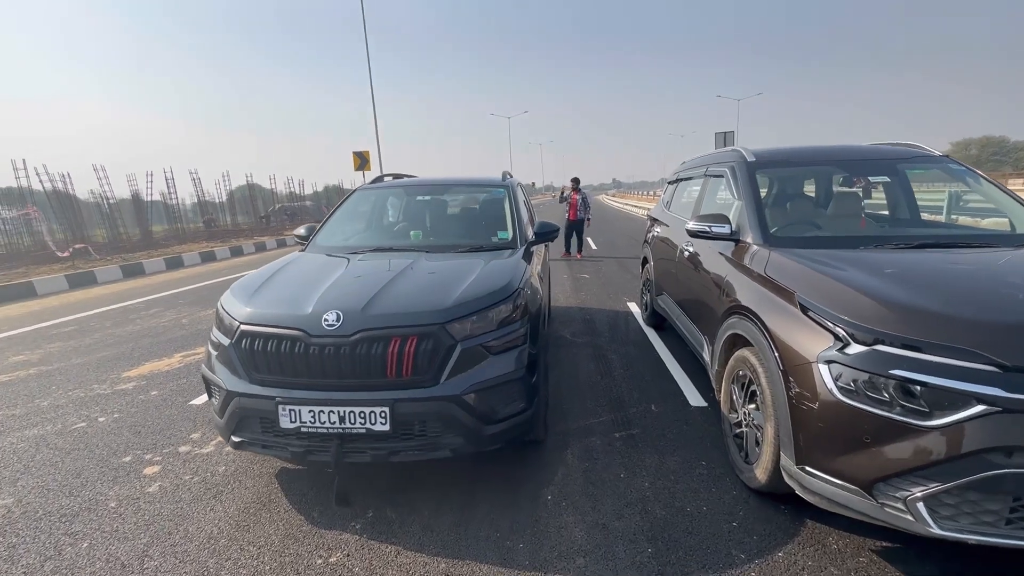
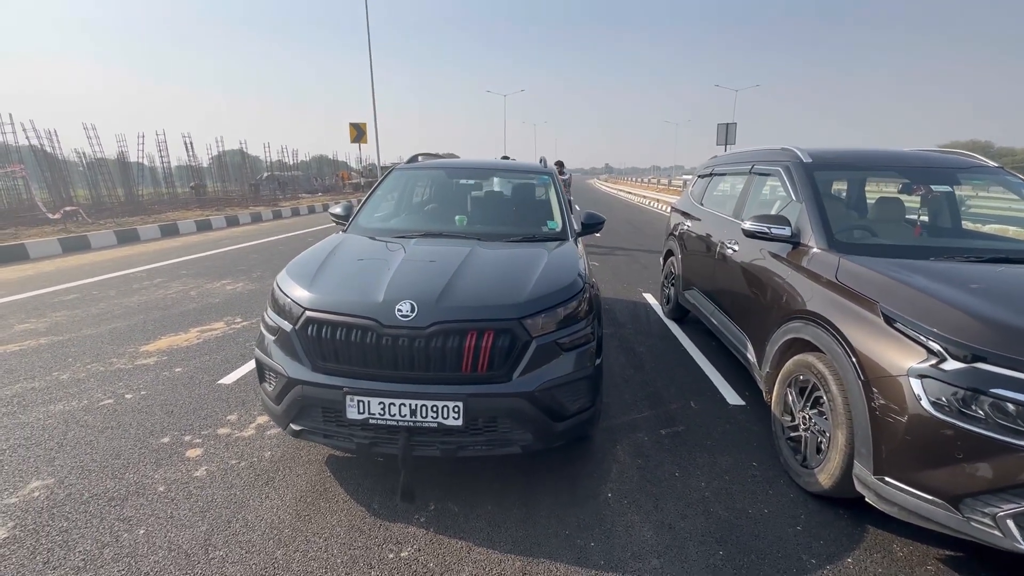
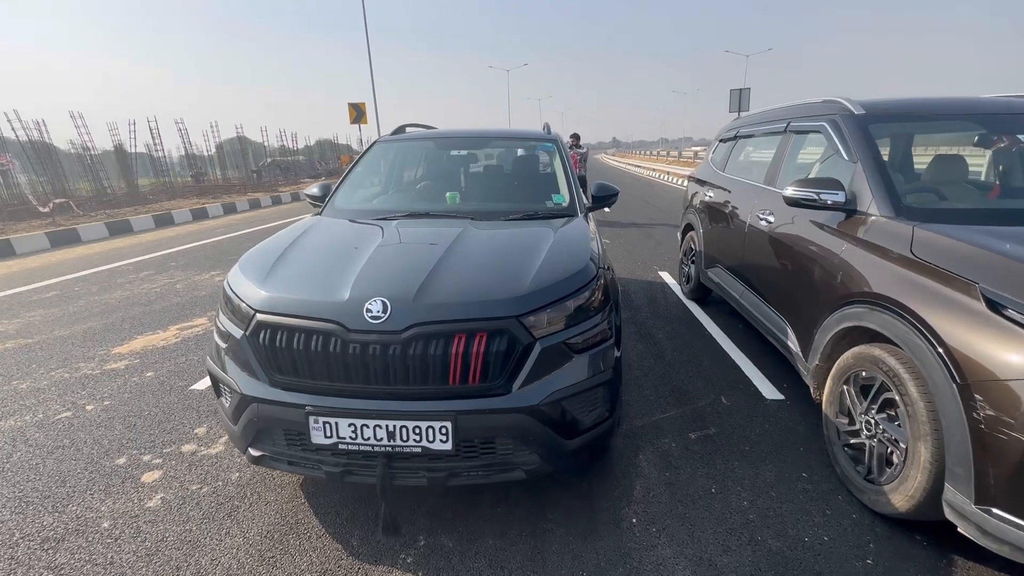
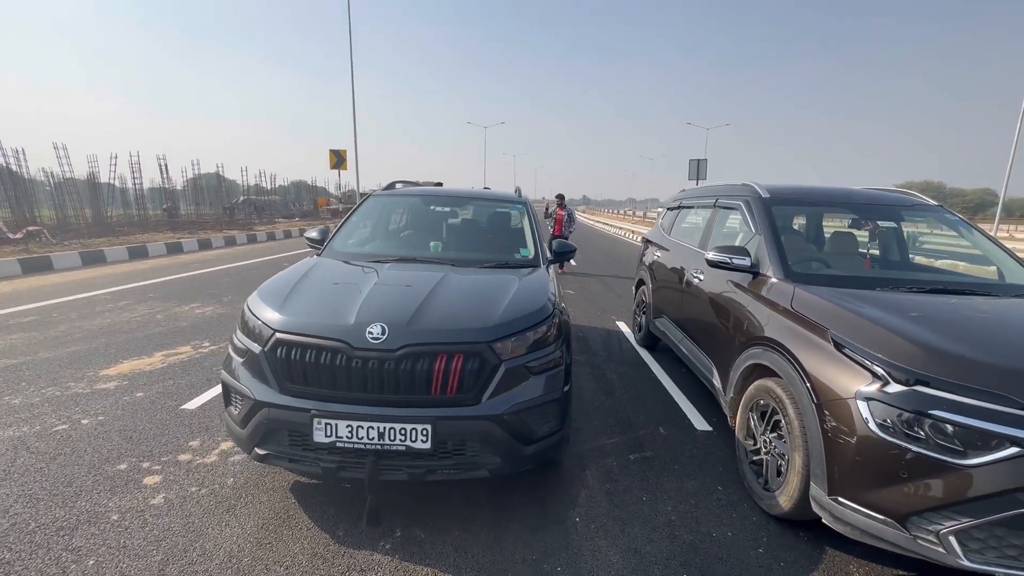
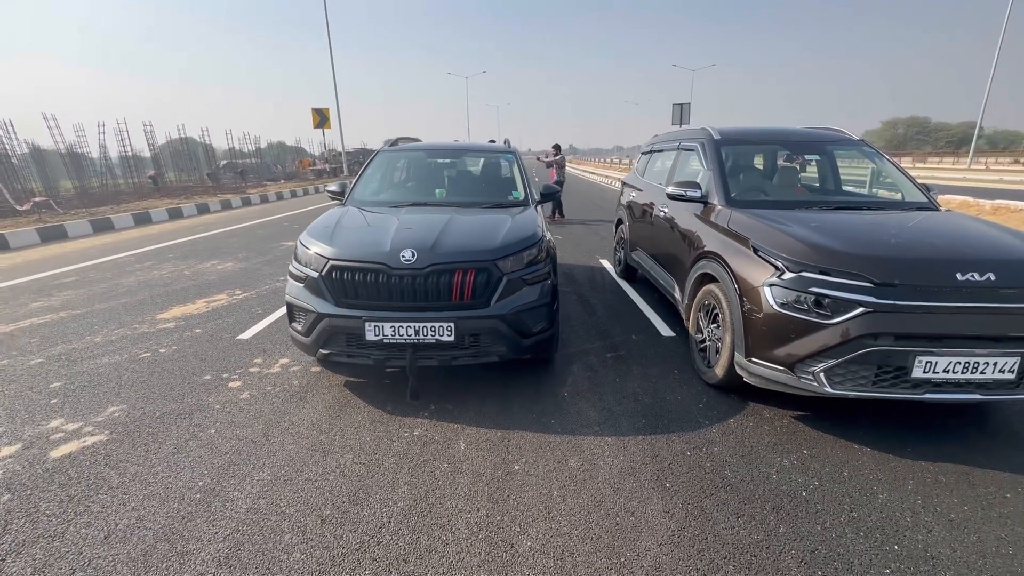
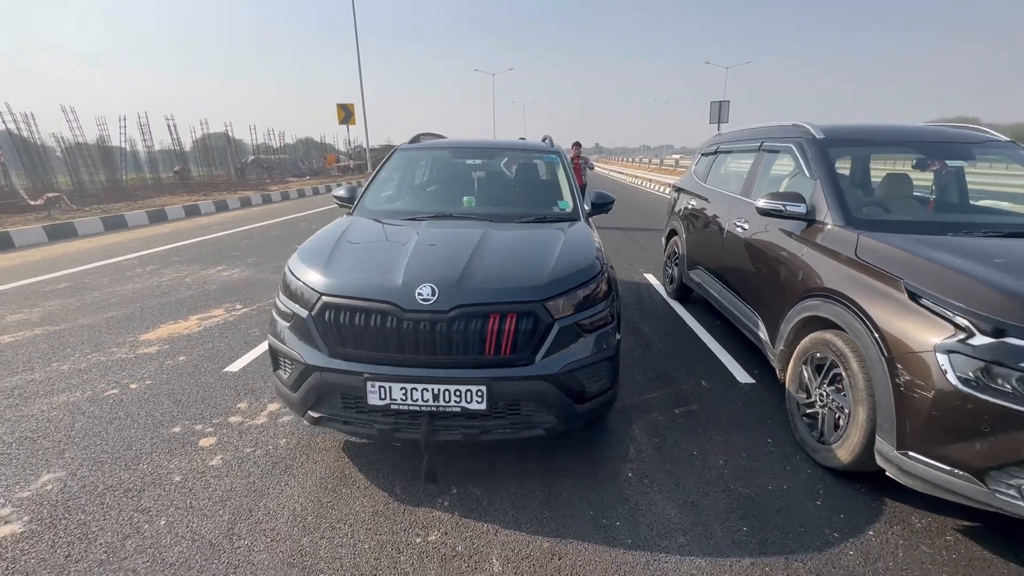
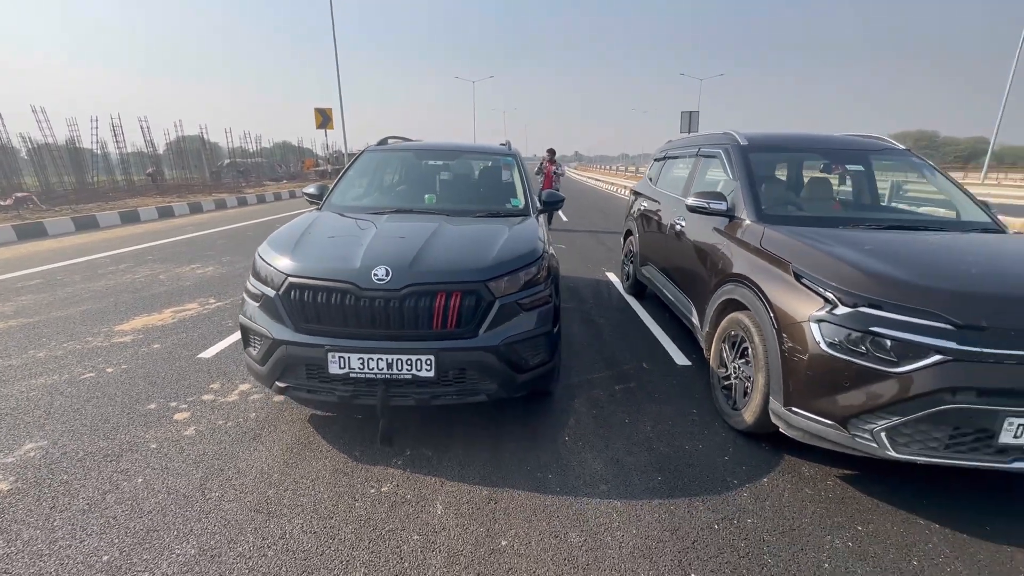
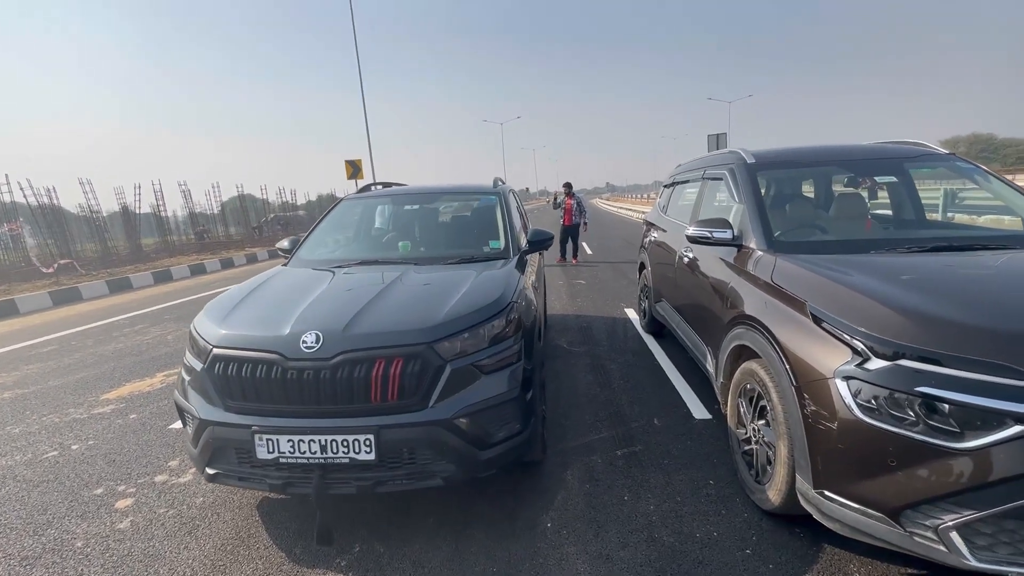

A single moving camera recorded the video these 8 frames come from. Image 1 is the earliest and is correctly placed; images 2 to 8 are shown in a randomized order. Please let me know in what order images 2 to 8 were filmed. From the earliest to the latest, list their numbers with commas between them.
8, 4, 2, 3, 6, 7, 5
